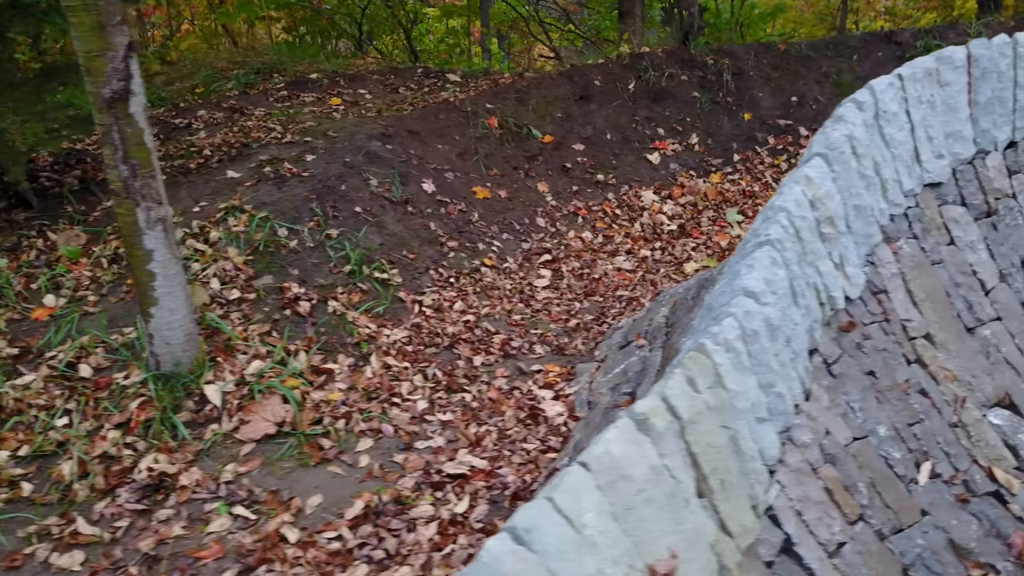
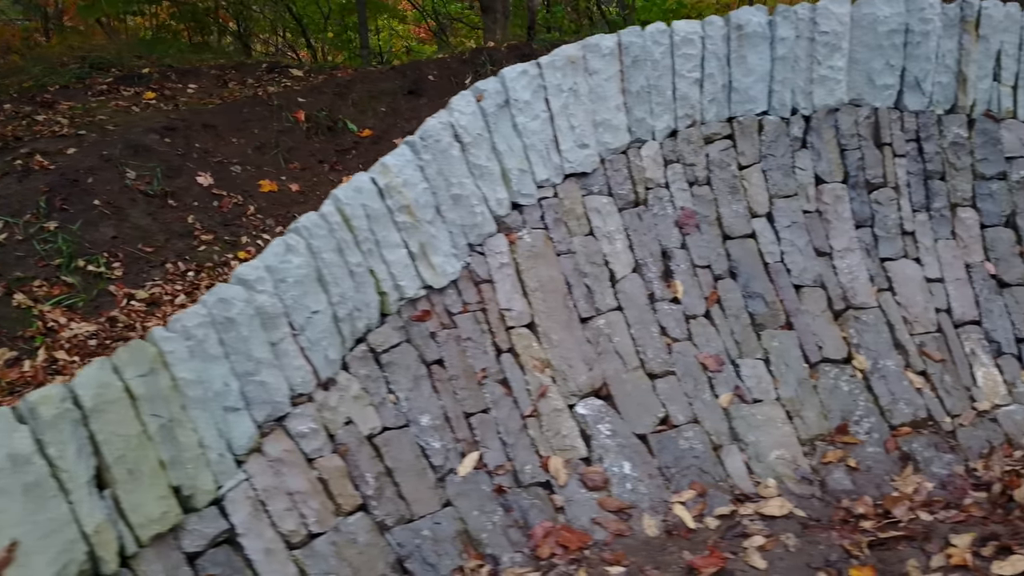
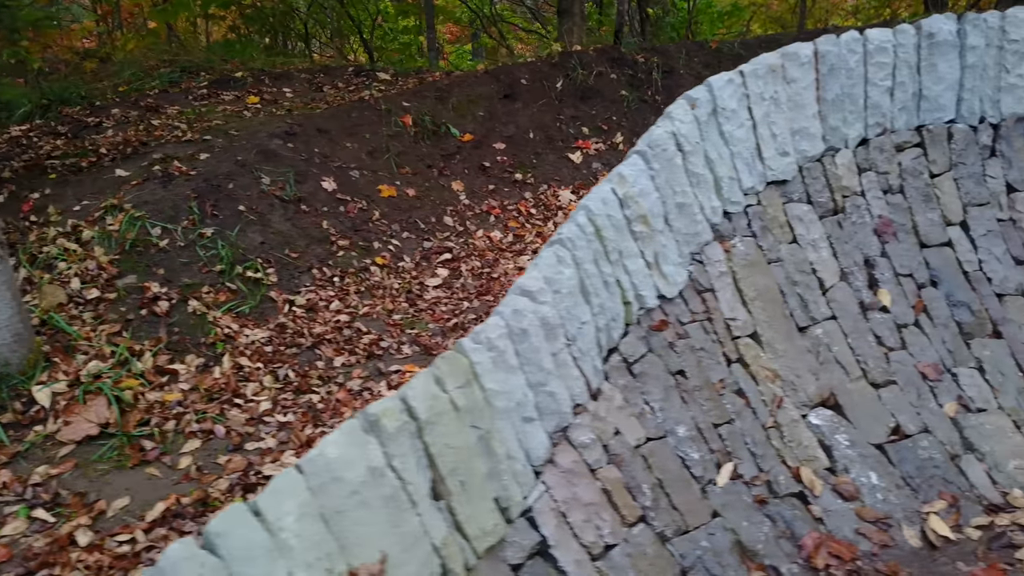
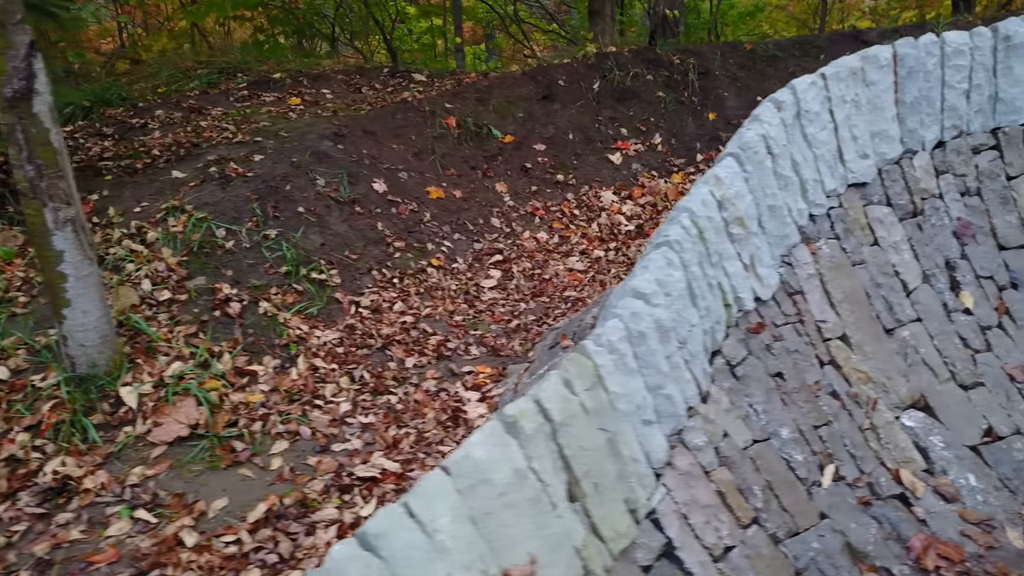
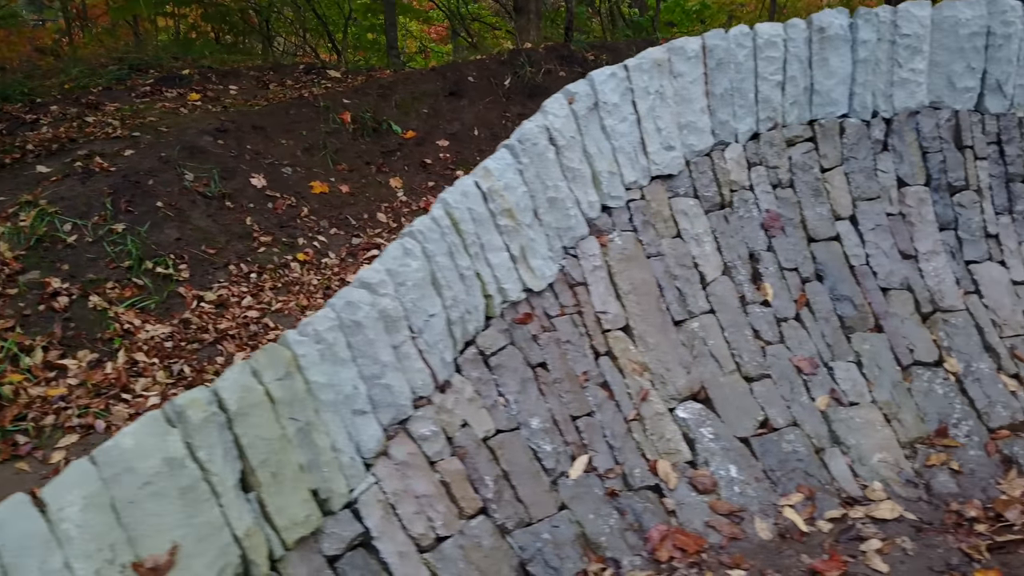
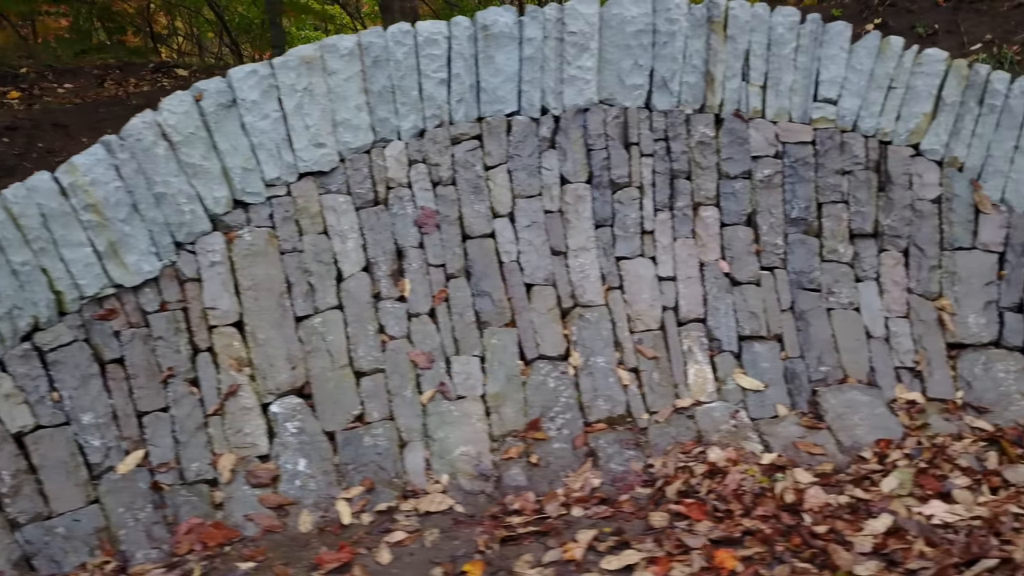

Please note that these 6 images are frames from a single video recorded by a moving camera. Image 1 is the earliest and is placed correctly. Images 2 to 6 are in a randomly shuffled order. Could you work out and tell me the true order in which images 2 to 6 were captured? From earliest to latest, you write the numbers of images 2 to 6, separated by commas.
4, 3, 5, 2, 6
